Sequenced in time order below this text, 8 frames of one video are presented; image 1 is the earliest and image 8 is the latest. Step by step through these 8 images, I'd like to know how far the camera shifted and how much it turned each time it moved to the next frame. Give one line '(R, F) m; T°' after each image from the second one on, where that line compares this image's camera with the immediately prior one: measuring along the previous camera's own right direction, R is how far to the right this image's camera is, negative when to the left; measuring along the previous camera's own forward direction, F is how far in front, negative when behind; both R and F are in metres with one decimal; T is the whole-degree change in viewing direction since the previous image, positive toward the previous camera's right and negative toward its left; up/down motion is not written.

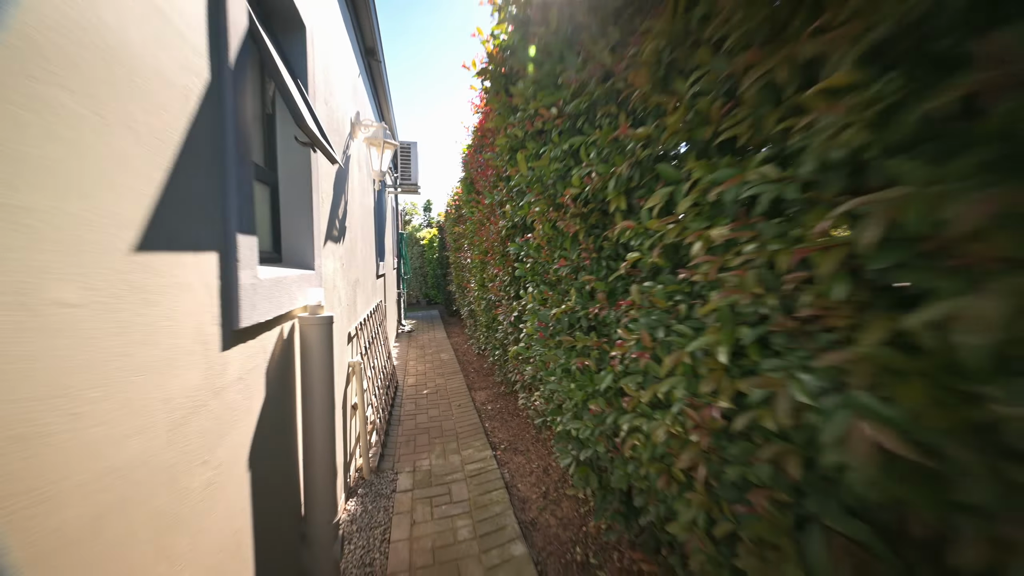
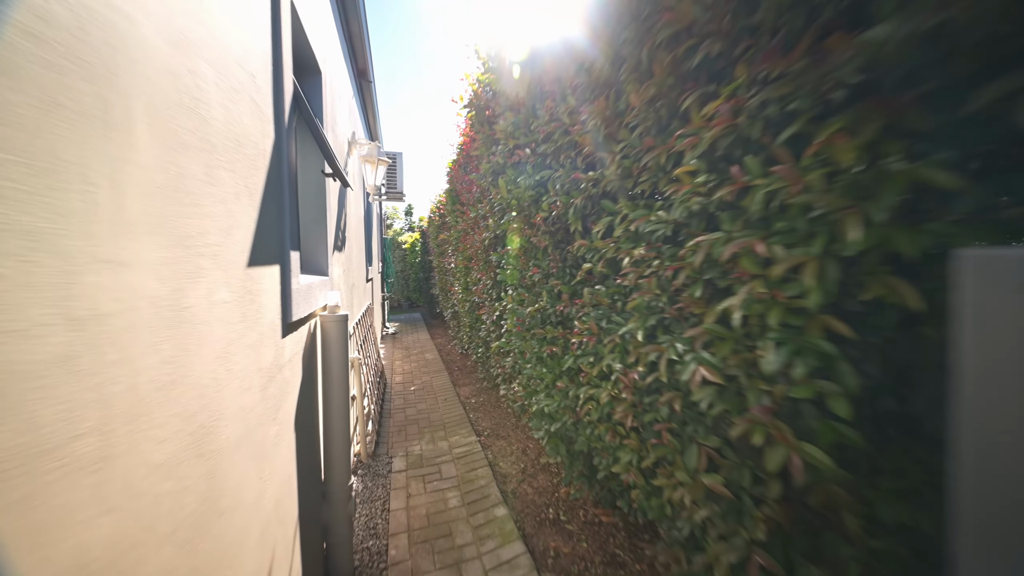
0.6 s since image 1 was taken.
(0.0, -0.4) m; +3°
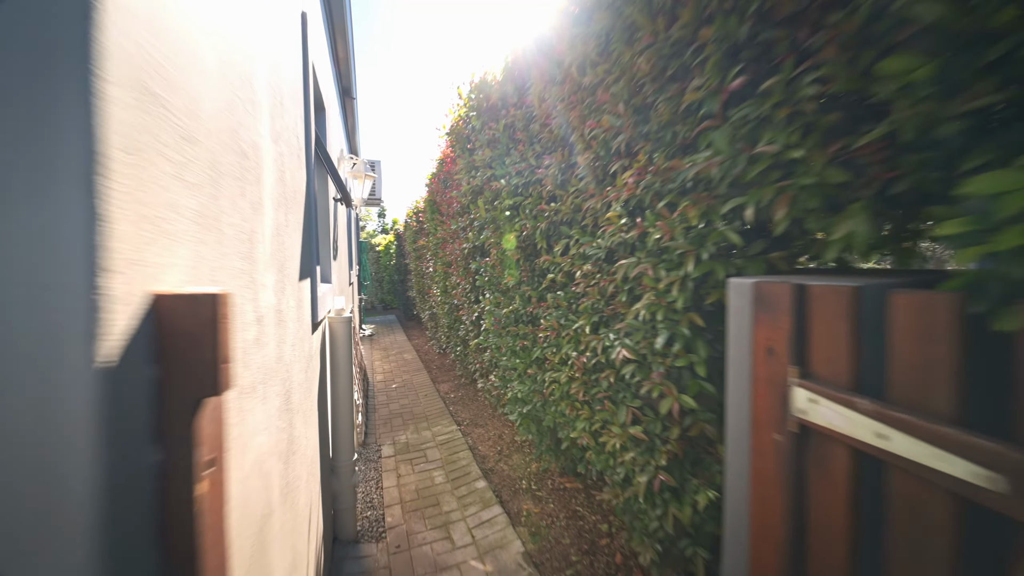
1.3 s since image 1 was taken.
(0.0, -0.5) m; +3°
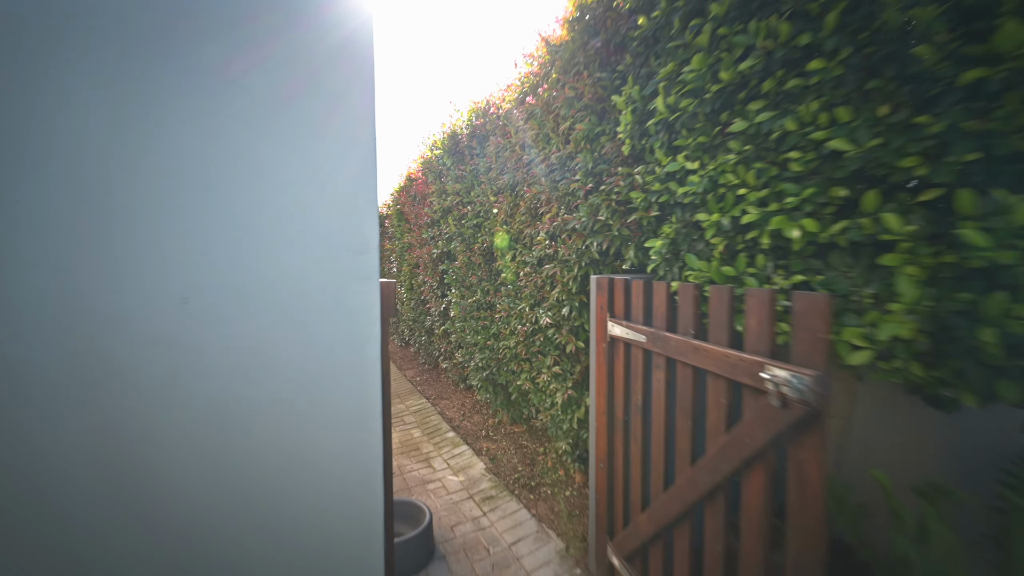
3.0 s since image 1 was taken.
(-0.1, -1.1) m; +6°
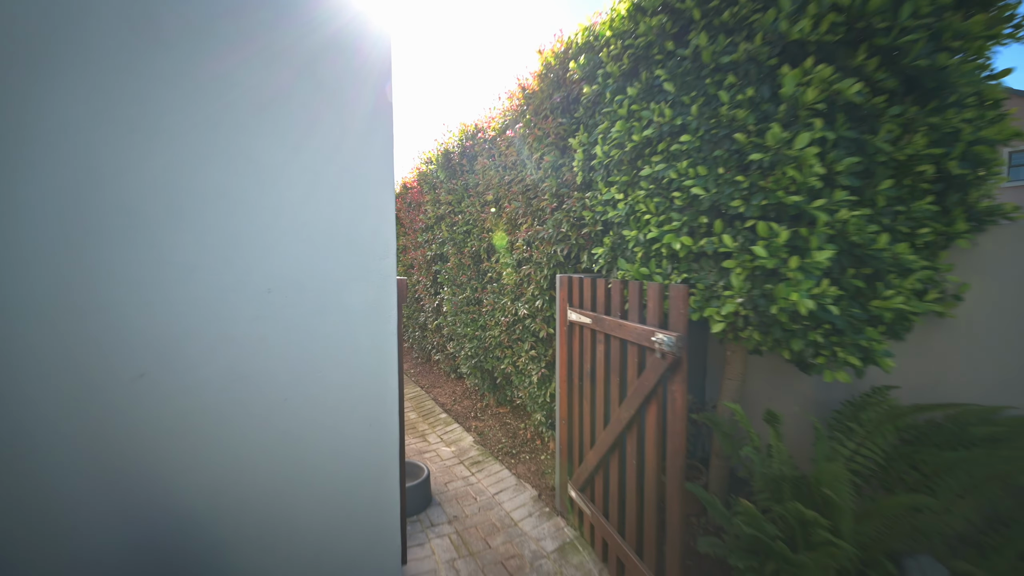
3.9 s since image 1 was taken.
(0.0, -0.6) m; +1°
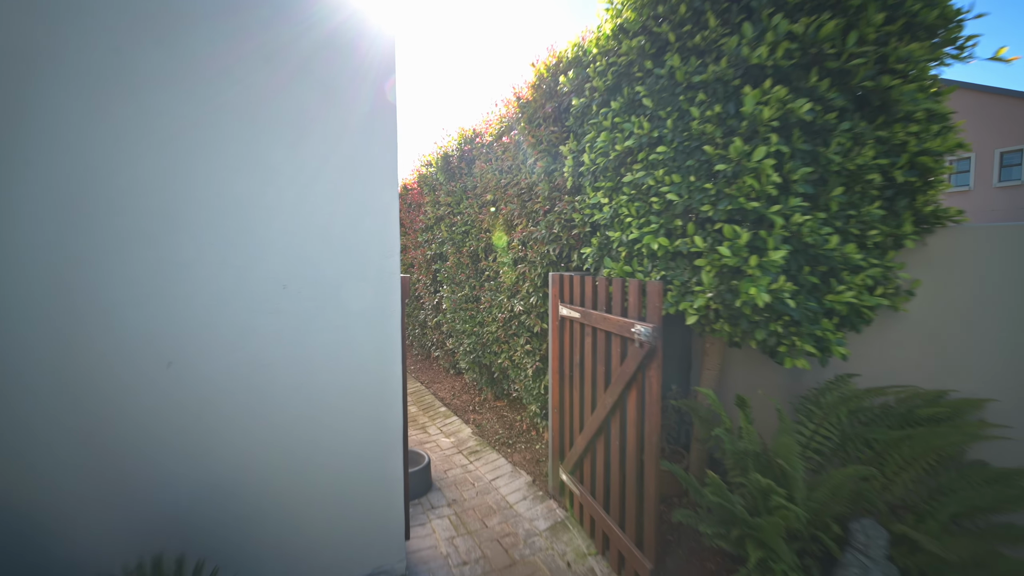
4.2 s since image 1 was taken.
(0.0, -0.2) m; 0°
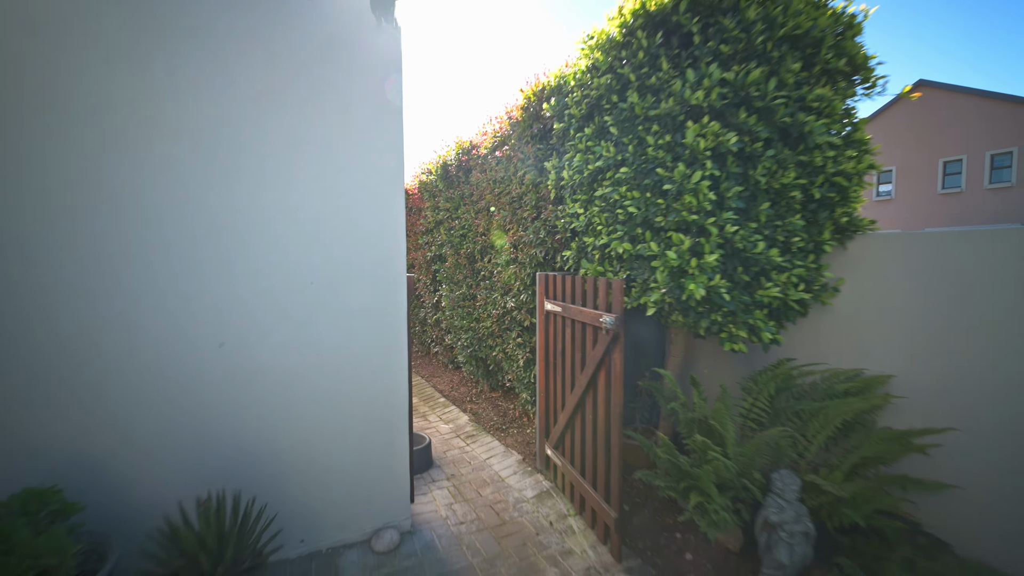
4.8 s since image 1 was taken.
(+0.1, -0.4) m; 0°
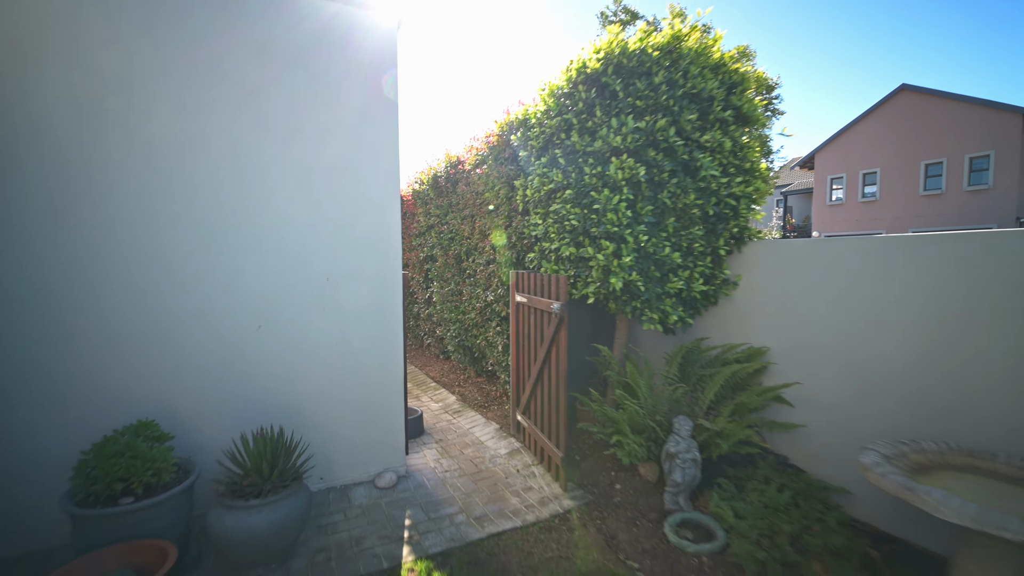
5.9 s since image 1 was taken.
(+0.2, -0.7) m; +1°
